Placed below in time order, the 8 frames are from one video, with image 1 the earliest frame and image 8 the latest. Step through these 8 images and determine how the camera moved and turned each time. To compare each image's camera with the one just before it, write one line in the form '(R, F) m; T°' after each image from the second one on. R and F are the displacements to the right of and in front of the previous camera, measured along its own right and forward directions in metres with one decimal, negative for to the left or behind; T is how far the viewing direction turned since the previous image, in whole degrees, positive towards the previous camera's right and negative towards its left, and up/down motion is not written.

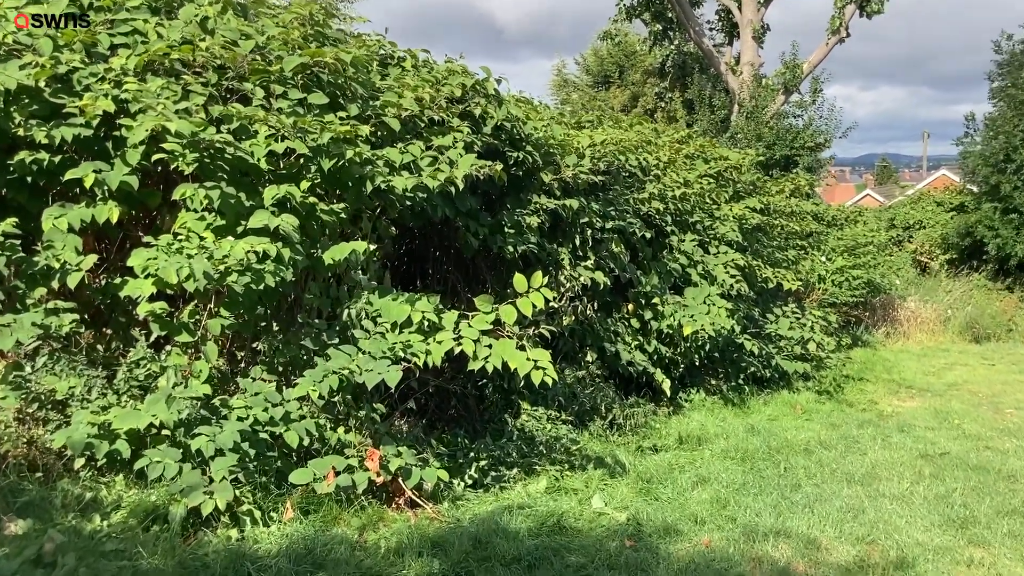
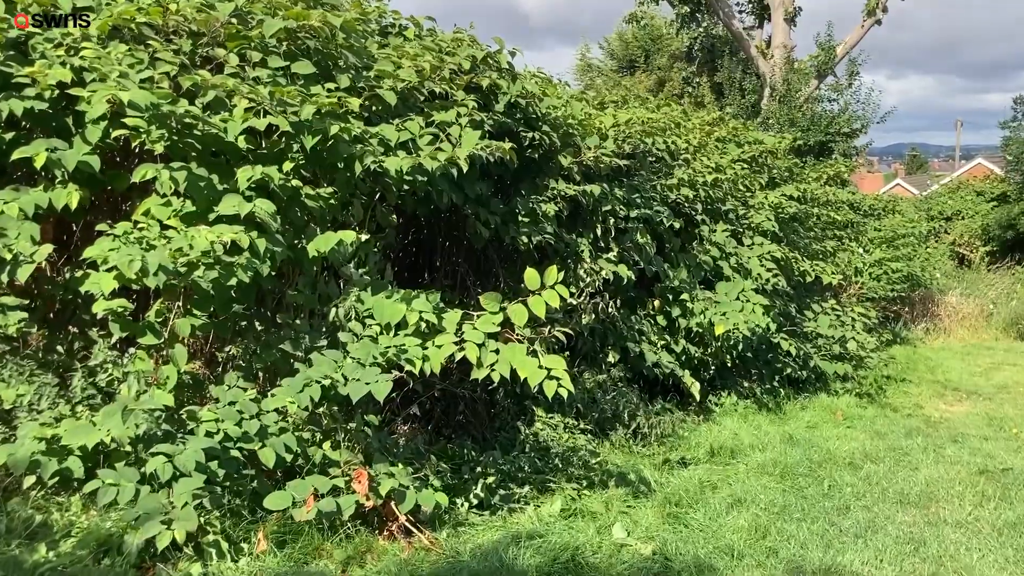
(0.0, +0.4) m; -1°
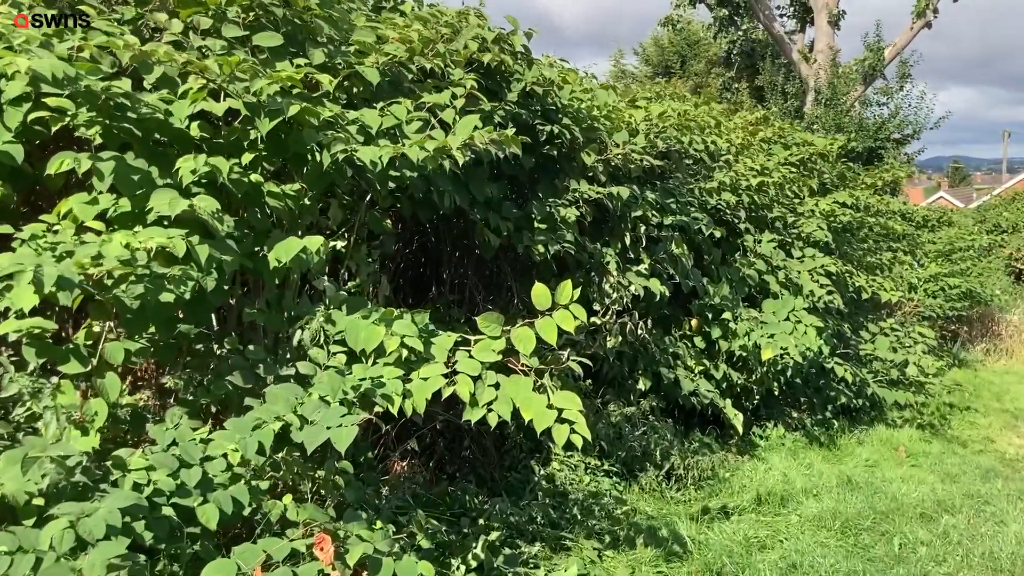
(+0.1, +0.5) m; -2°
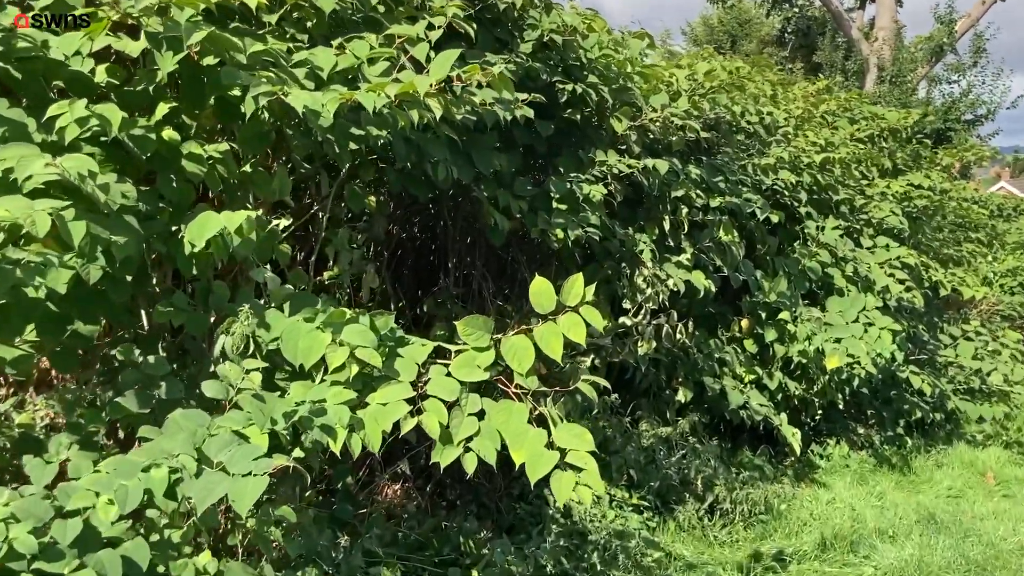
(+0.1, +0.6) m; -3°
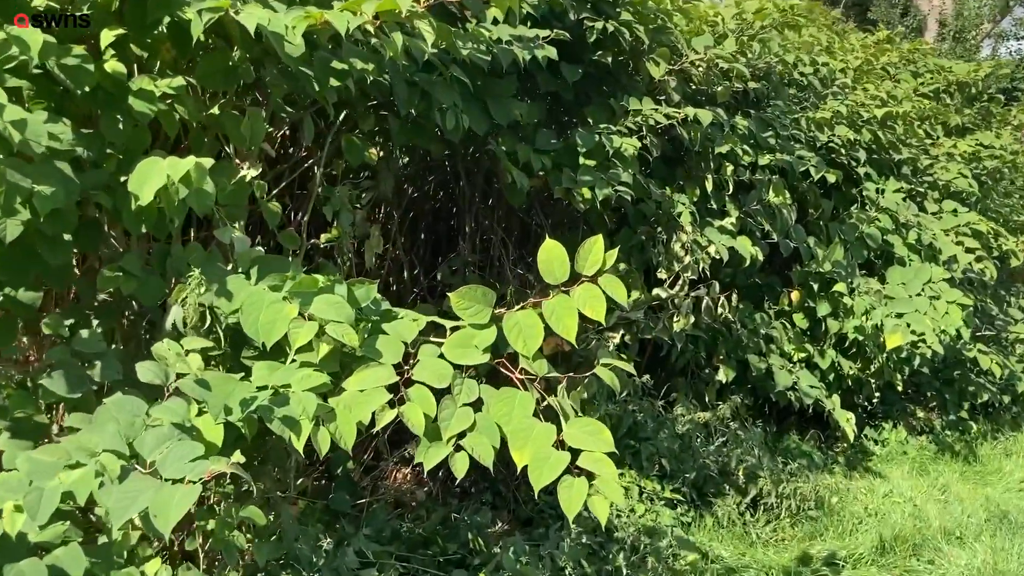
(+0.1, +0.3) m; -2°
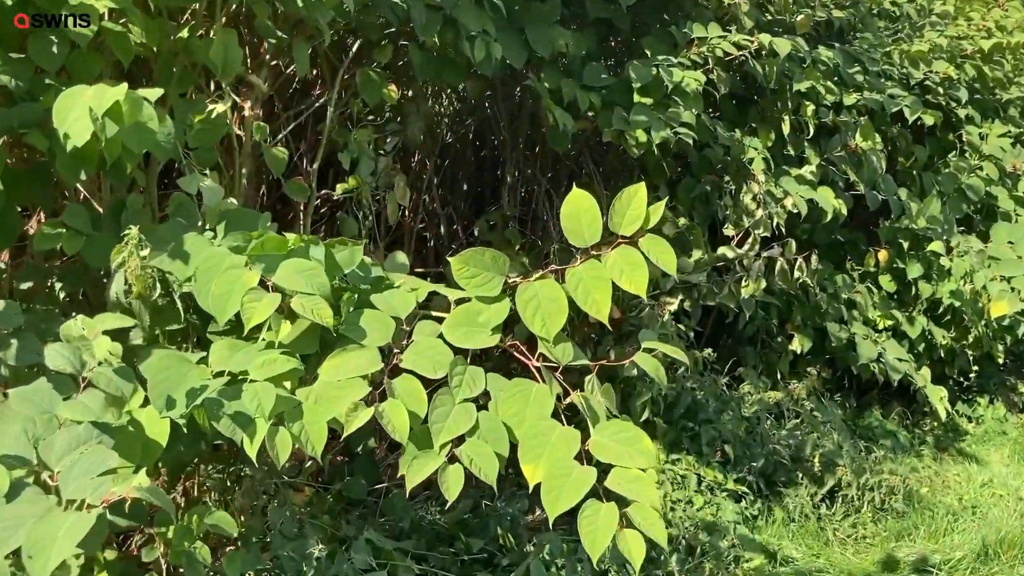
(+0.1, +0.3) m; -4°
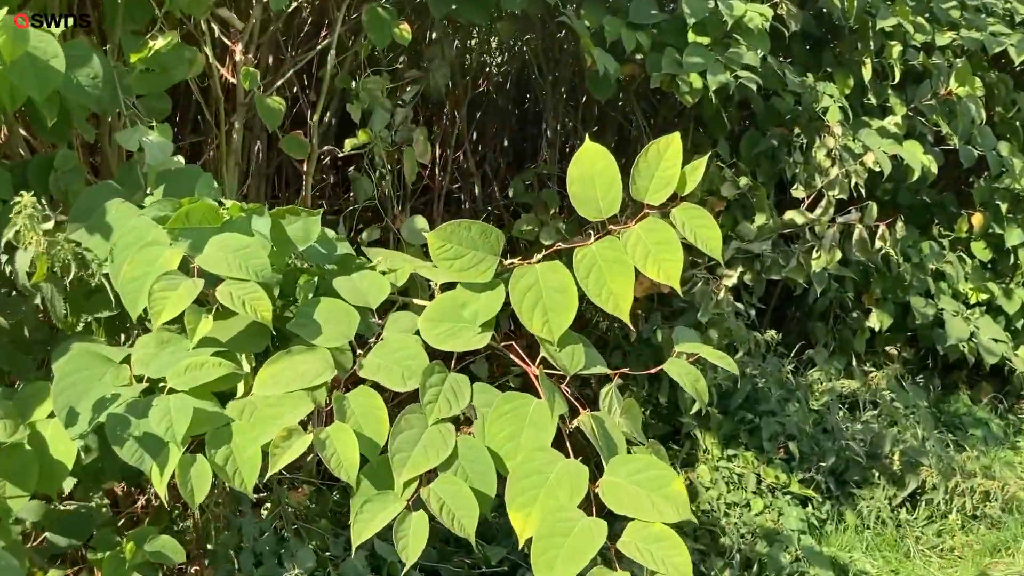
(+0.1, +0.3) m; -4°
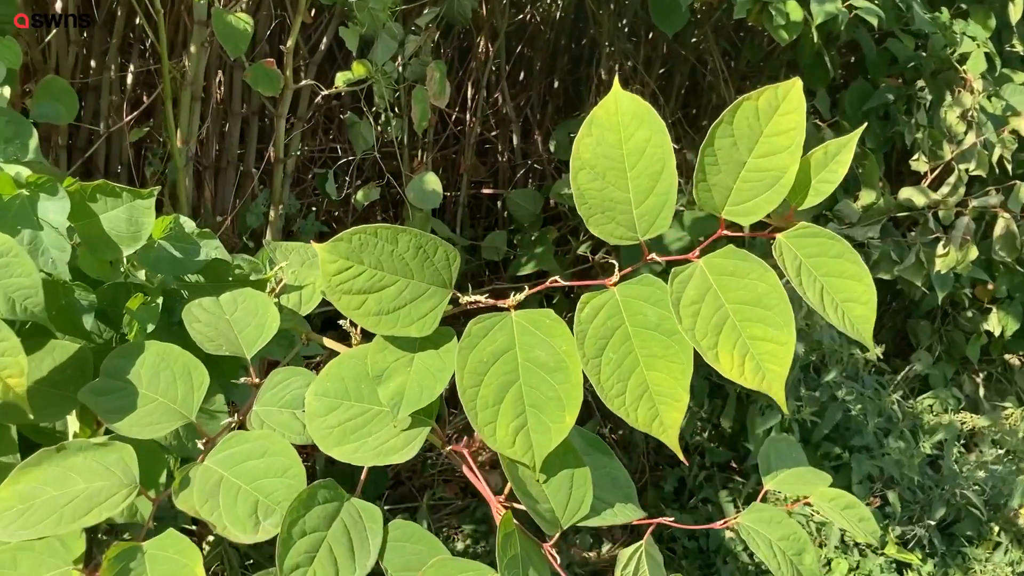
(+0.1, +0.4) m; -4°
